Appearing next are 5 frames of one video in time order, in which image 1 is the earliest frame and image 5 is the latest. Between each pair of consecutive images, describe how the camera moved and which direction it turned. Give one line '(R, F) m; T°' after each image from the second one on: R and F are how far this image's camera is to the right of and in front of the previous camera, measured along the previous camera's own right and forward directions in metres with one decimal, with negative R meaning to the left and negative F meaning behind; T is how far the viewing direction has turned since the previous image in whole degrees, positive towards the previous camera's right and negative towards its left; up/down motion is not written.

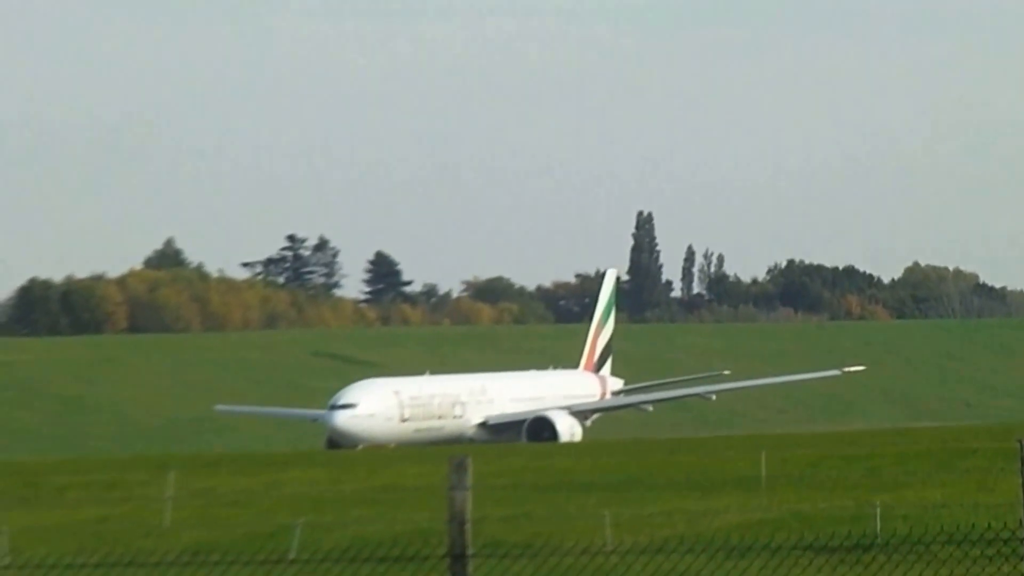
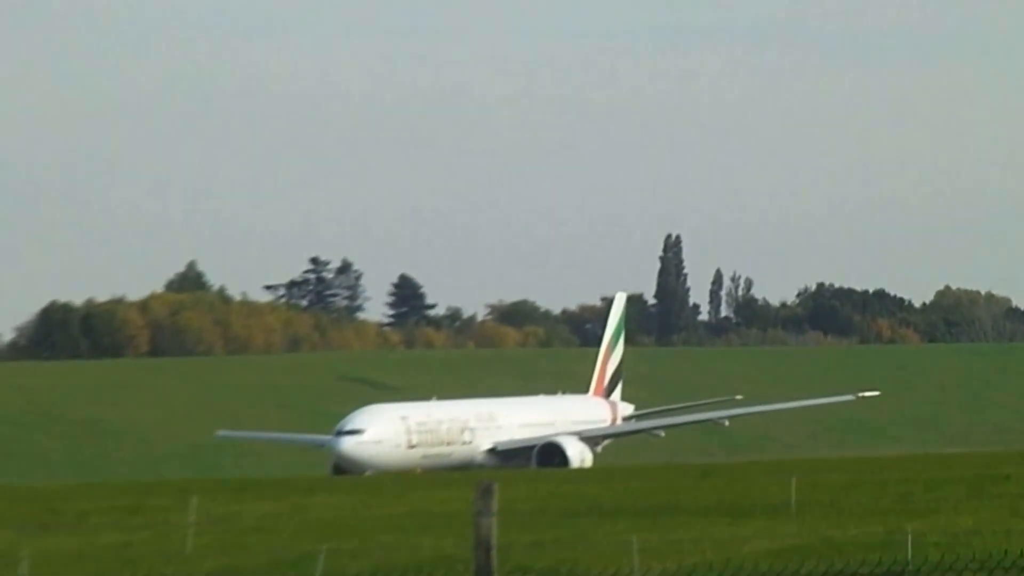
(-0.1, +0.3) m; 0°
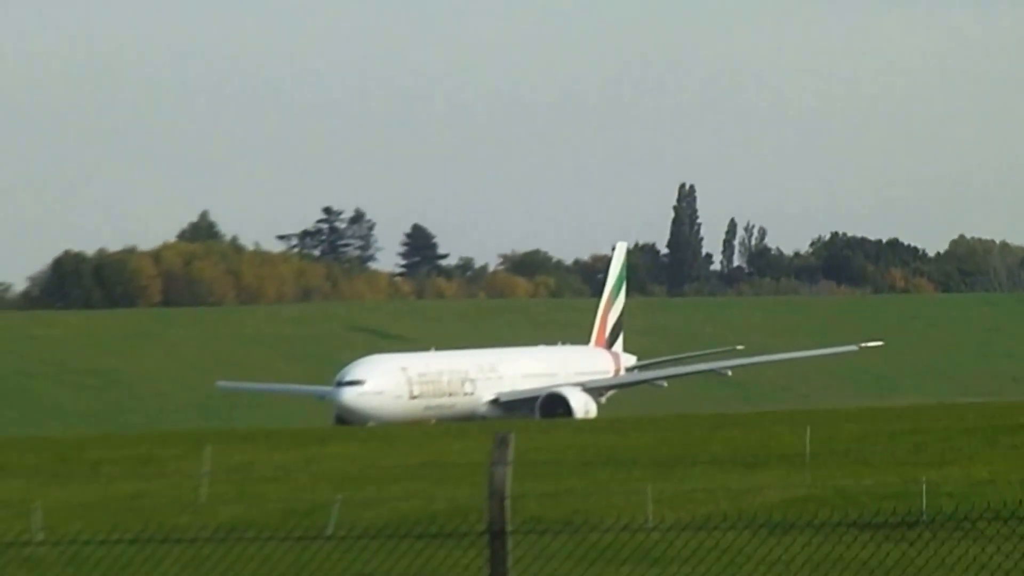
(-0.1, 0.0) m; 0°
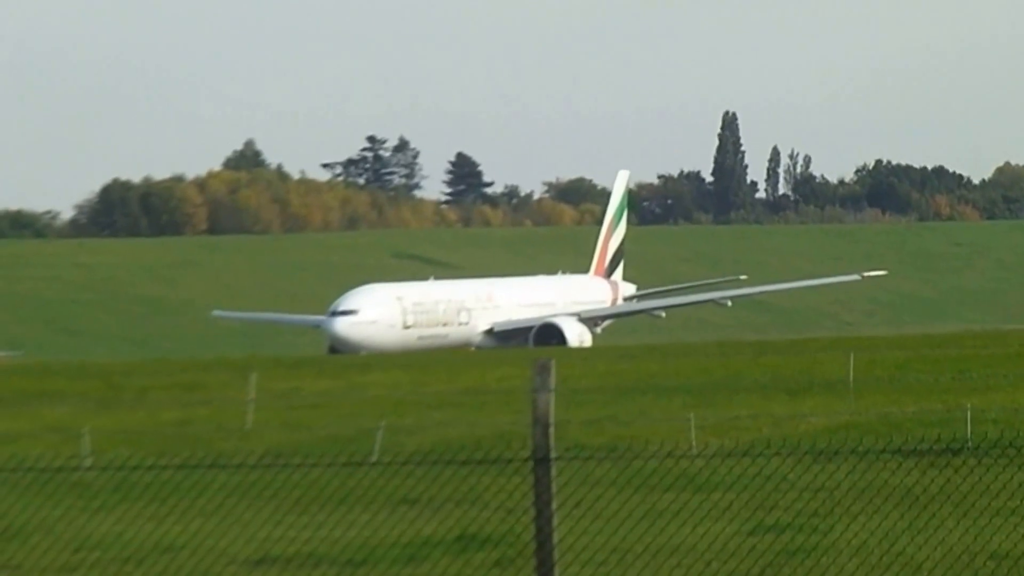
(0.0, -0.1) m; -1°
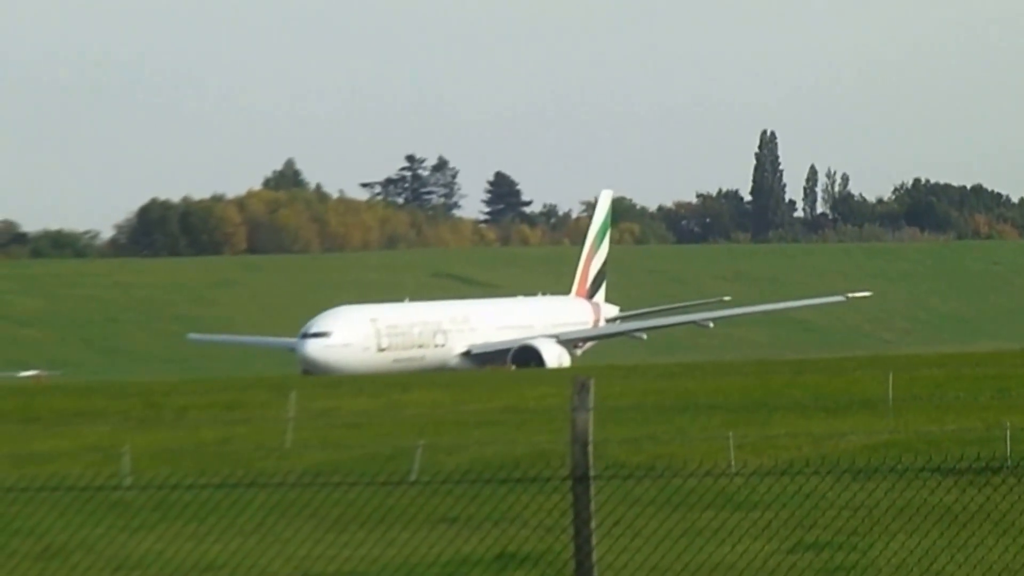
(0.0, -0.1) m; -1°
